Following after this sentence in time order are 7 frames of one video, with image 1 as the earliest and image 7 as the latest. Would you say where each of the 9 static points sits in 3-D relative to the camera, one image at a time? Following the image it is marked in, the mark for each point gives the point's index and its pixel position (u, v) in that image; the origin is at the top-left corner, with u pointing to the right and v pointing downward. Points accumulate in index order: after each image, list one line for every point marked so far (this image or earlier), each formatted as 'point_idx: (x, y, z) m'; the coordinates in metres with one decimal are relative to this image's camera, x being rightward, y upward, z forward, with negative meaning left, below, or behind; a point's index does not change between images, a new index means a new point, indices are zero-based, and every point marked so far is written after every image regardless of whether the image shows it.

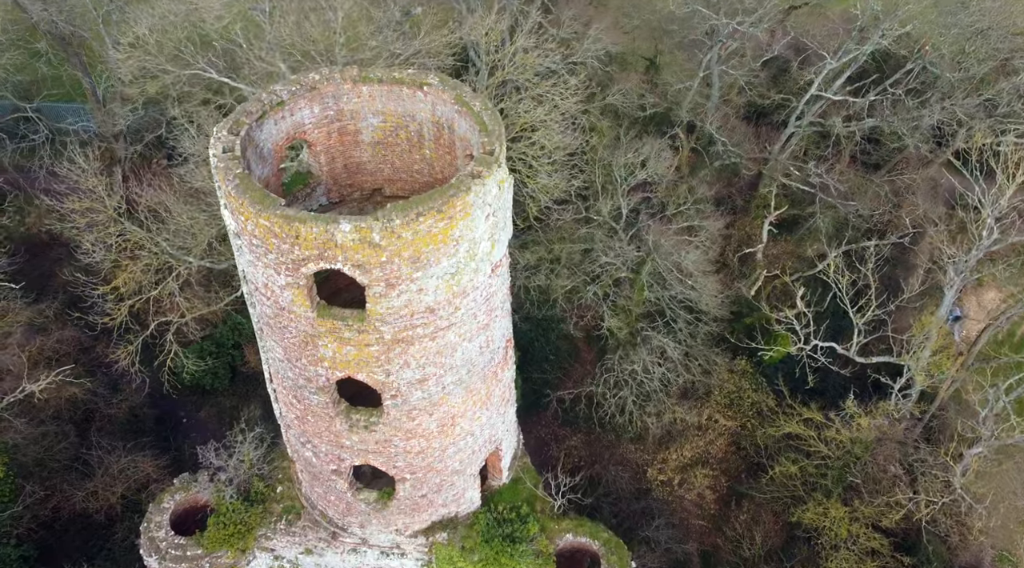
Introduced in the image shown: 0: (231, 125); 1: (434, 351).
0: (-3.6, +2.0, +10.6) m
1: (-1.0, -0.9, +10.9) m
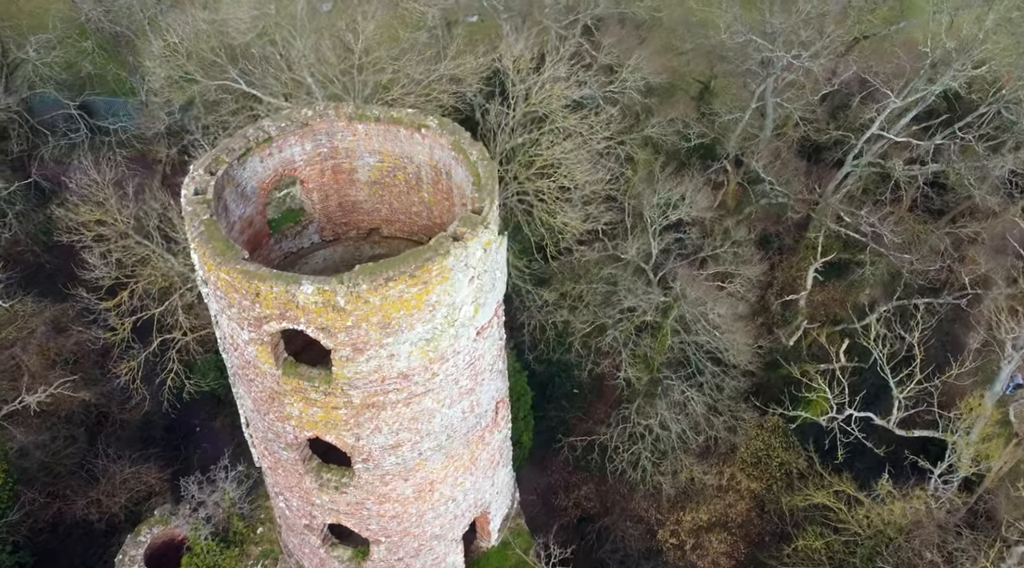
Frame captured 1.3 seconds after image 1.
0: (-3.6, +1.4, +10.0) m
1: (-1.3, -1.6, +10.1) m
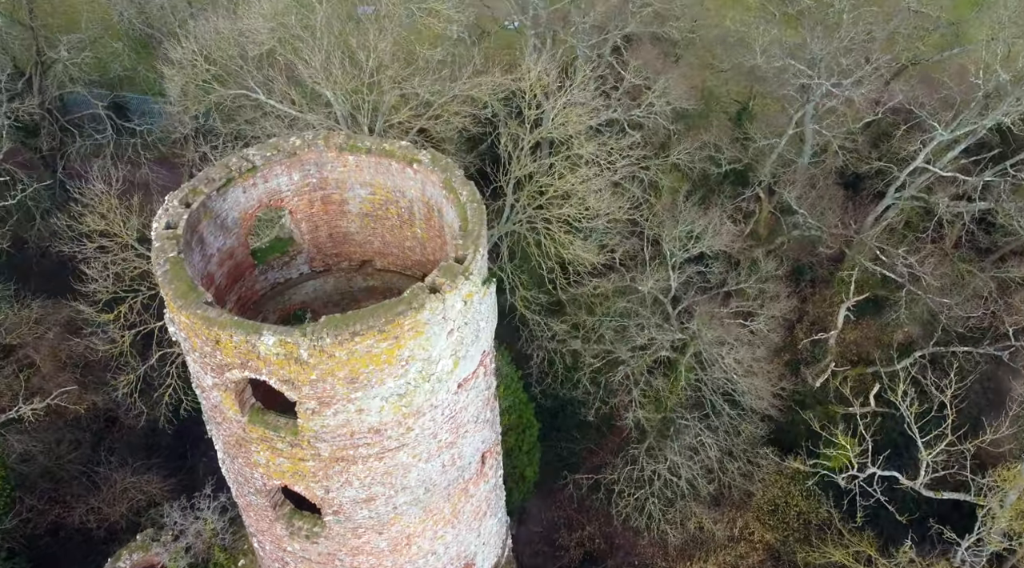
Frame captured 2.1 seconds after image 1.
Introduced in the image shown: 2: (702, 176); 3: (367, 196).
0: (-3.7, +1.0, +9.5) m
1: (-1.5, -2.1, +9.5) m
2: (+4.5, +2.6, +19.9) m
3: (-1.9, +1.1, +10.8) m
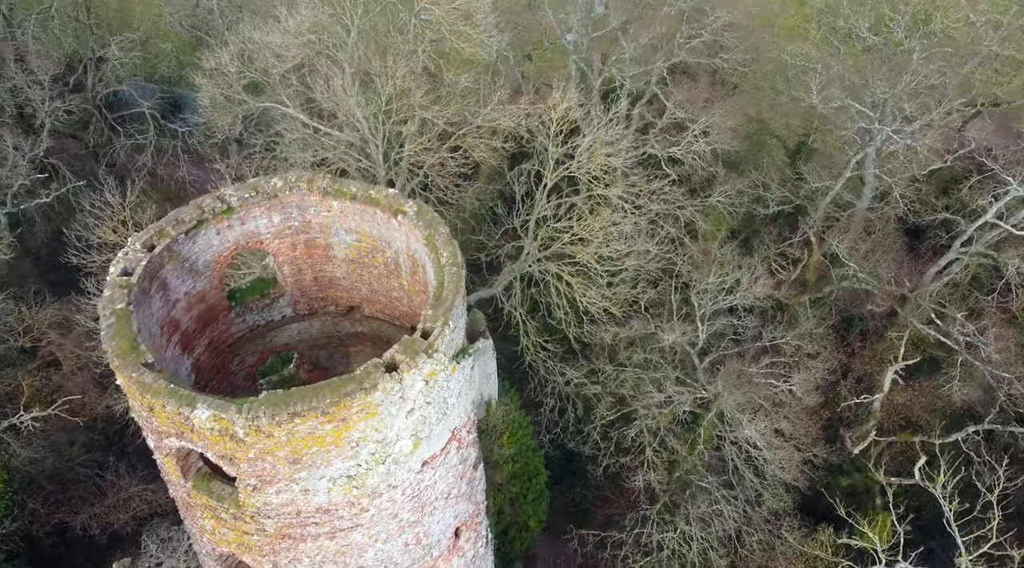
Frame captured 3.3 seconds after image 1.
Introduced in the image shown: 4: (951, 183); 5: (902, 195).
0: (-3.9, +0.5, +8.9) m
1: (-1.9, -2.8, +8.8) m
2: (+5.3, +1.5, +18.6) m
3: (-1.9, +0.5, +10.0) m
4: (+10.3, +2.3, +19.4) m
5: (+8.8, +2.0, +18.8) m
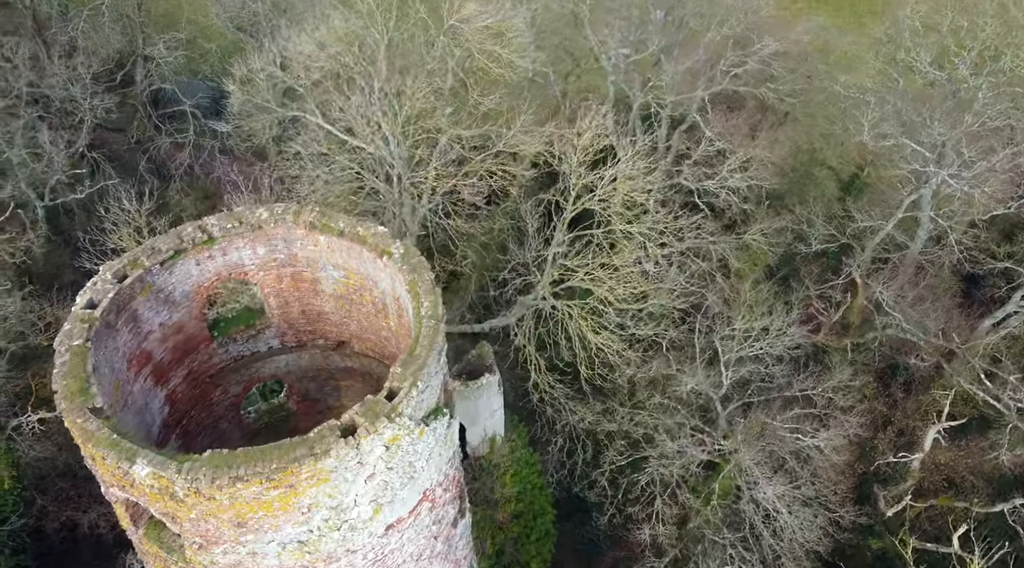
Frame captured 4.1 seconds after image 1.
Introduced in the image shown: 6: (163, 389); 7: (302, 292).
0: (-4.0, +0.2, +8.5) m
1: (-2.2, -3.2, +8.2) m
2: (+5.8, +0.6, +17.6) m
3: (-2.0, +0.1, +9.5) m
4: (+10.9, +1.1, +18.1) m
5: (+9.4, +0.9, +17.6) m
6: (-3.9, -1.2, +9.3) m
7: (-2.5, -0.1, +9.8) m
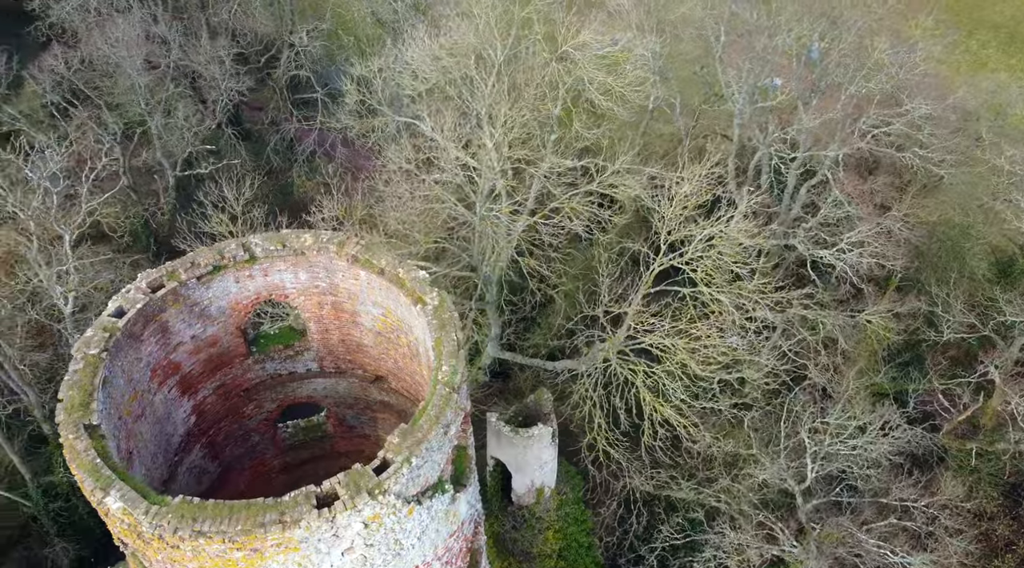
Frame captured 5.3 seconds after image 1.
0: (-3.6, +0.1, +8.4) m
1: (-2.4, -3.6, +7.9) m
2: (+7.5, -1.1, +15.7) m
3: (-1.5, -0.4, +9.1) m
4: (+12.7, -1.3, +15.3) m
5: (+11.1, -1.3, +15.1) m
6: (-3.6, -1.3, +9.2) m
7: (-1.9, -0.4, +9.4) m
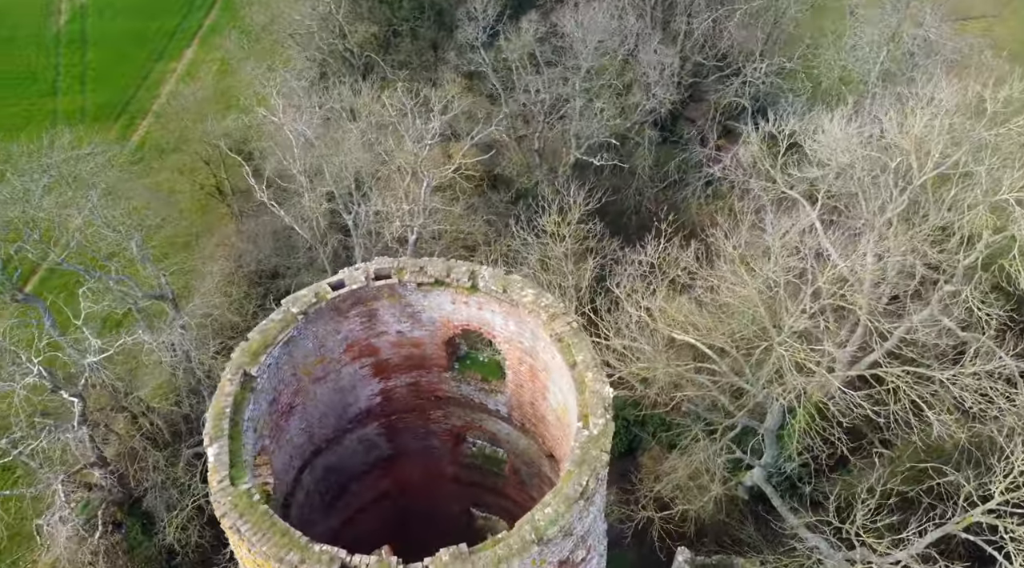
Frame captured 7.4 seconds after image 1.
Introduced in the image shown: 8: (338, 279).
0: (-1.3, +0.2, +8.5) m
1: (-2.2, -3.5, +7.9) m
2: (+10.2, -6.4, +9.9) m
3: (+0.5, -1.2, +8.1) m
4: (+13.9, -8.8, +7.3) m
5: (+12.6, -8.1, +7.8) m
6: (-1.5, -1.1, +9.4) m
7: (+0.2, -1.1, +8.6) m
8: (-1.7, +0.1, +8.4) m
